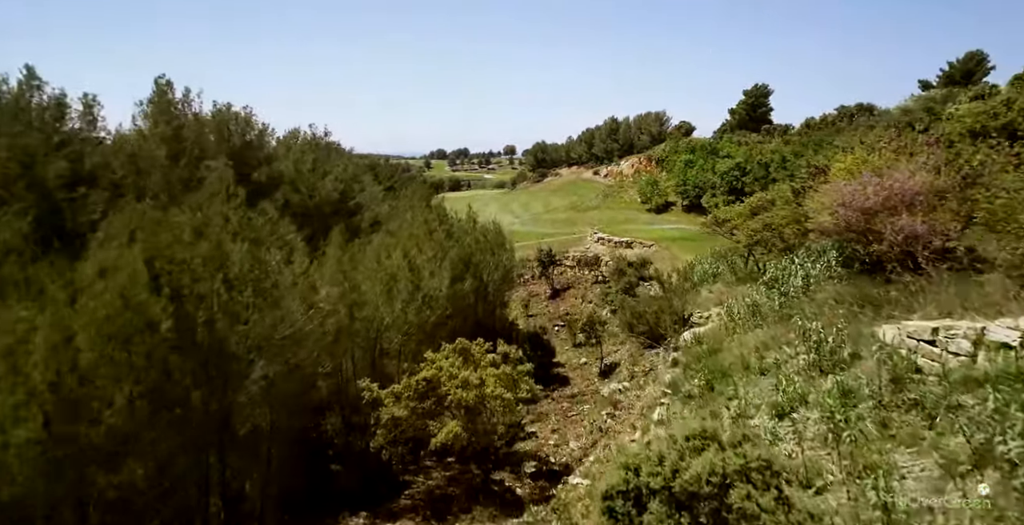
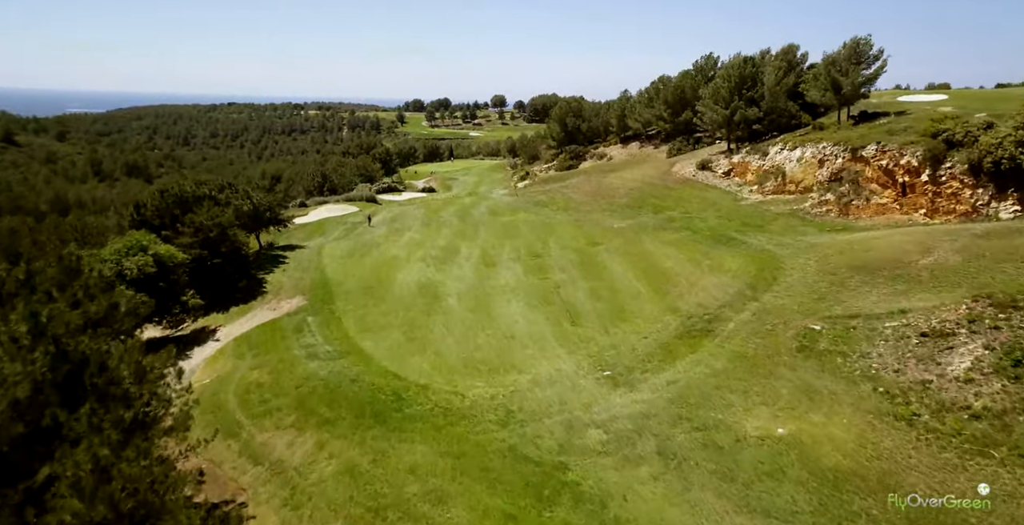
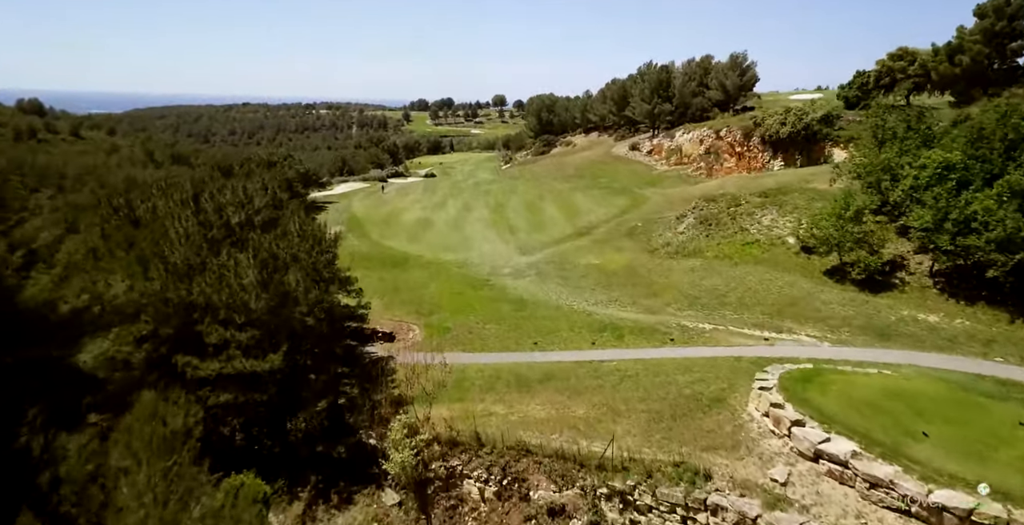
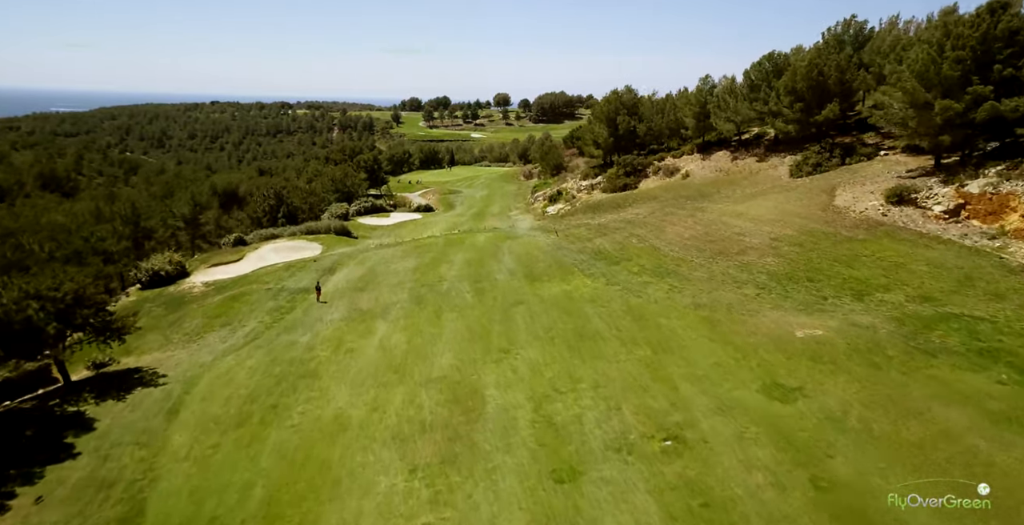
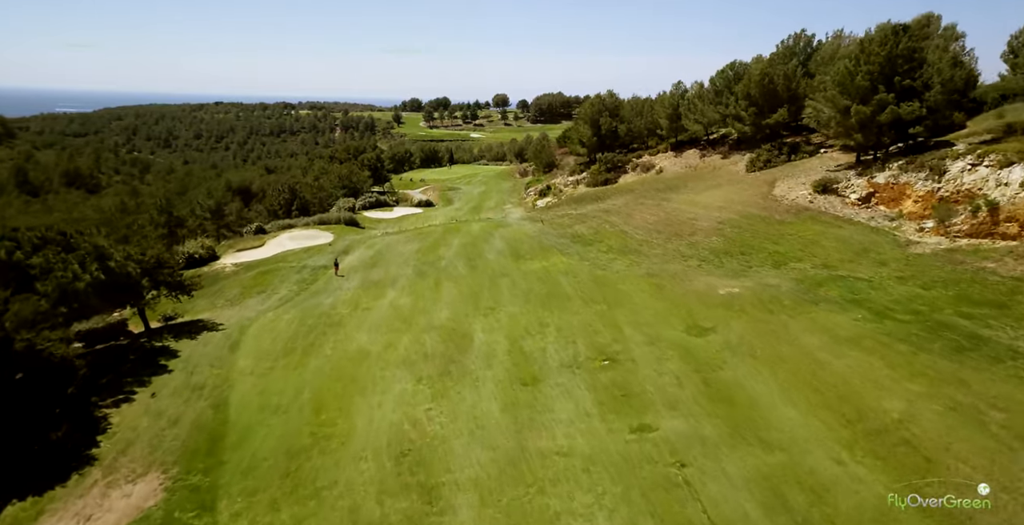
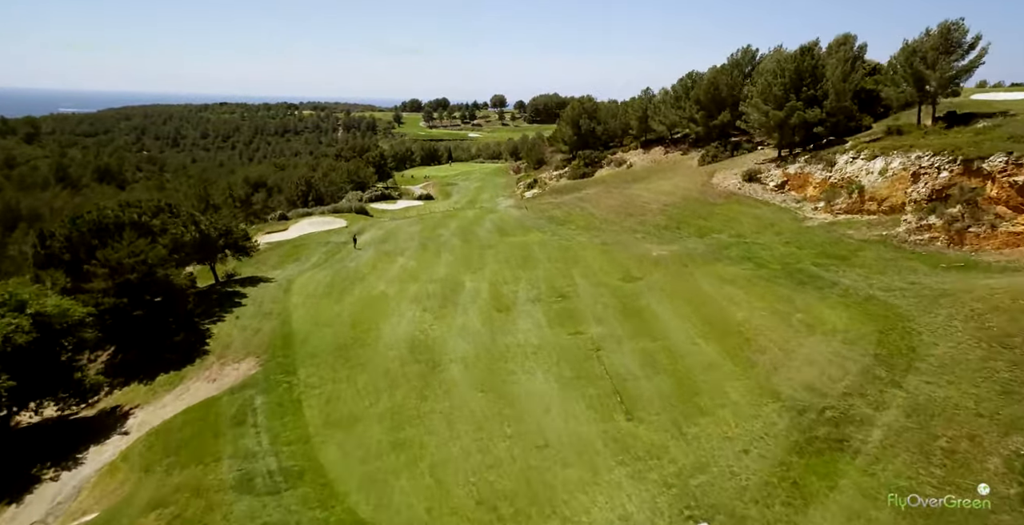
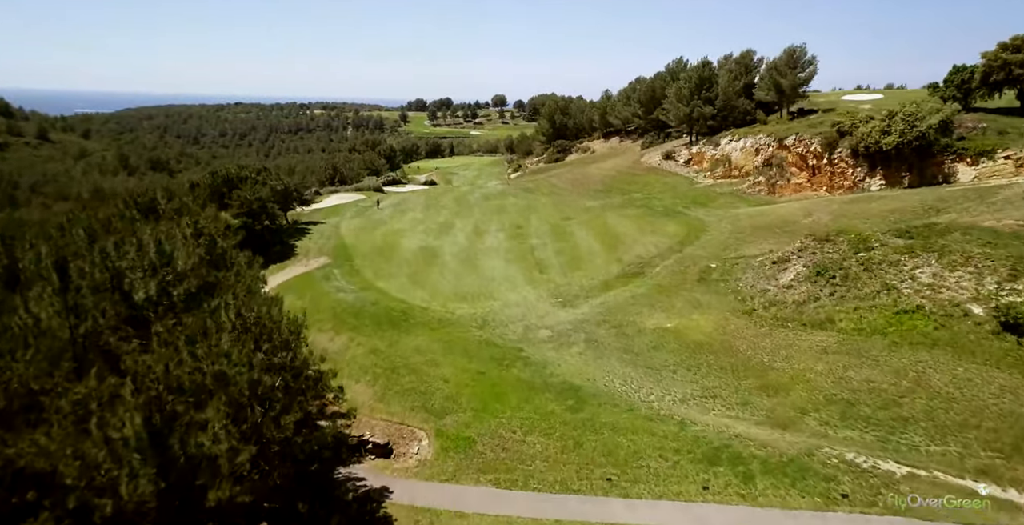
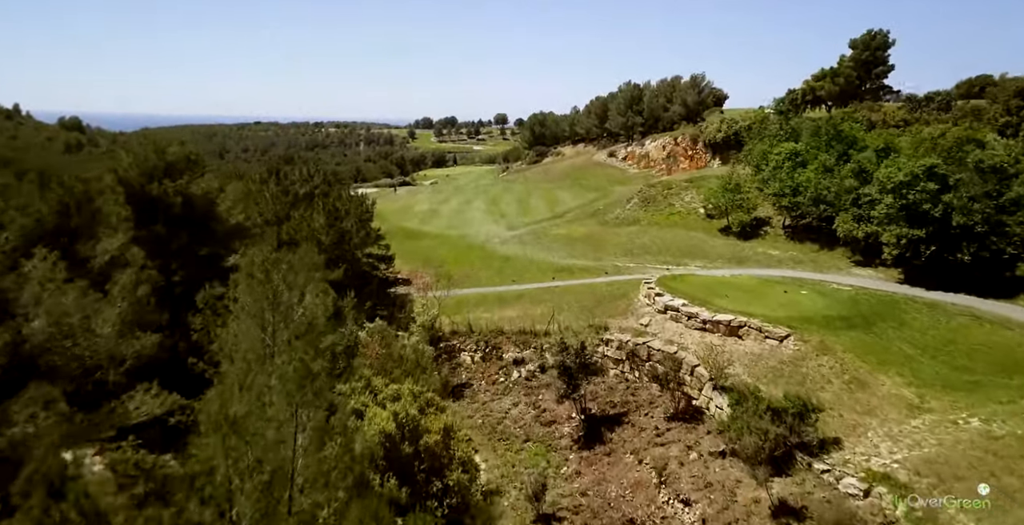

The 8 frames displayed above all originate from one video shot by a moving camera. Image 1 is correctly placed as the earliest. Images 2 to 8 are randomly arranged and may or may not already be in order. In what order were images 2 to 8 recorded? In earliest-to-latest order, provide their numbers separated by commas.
8, 3, 7, 2, 6, 5, 4
